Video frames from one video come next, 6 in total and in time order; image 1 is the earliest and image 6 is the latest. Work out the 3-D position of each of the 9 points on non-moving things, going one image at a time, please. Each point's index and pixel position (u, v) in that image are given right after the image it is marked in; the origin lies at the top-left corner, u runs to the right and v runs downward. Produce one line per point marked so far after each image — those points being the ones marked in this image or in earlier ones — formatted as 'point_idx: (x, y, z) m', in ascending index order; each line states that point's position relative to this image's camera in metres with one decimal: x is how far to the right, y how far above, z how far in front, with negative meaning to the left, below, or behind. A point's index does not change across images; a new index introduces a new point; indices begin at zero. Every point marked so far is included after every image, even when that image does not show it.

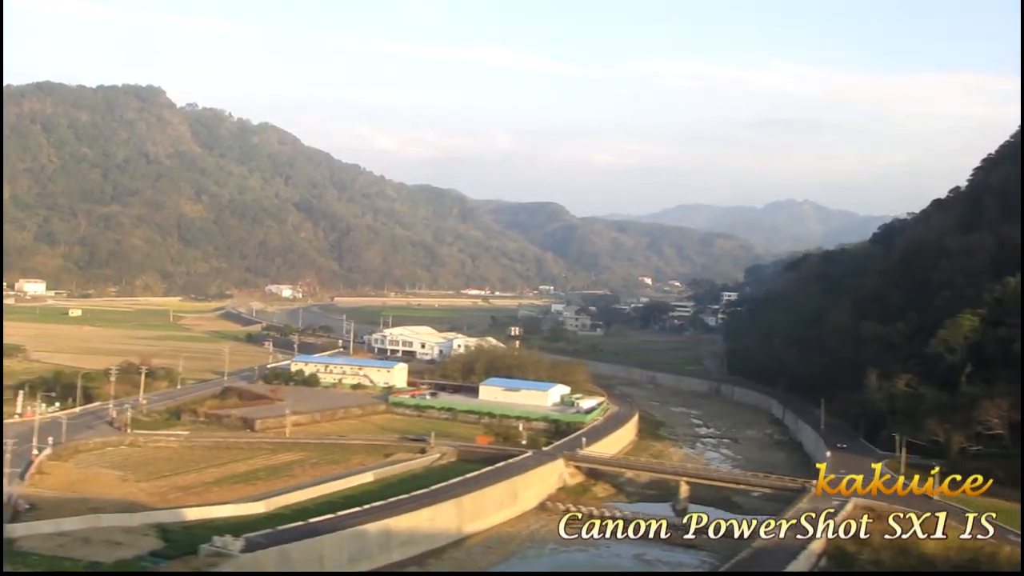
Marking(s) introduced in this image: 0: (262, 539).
0: (-3.4, -3.5, +16.6) m
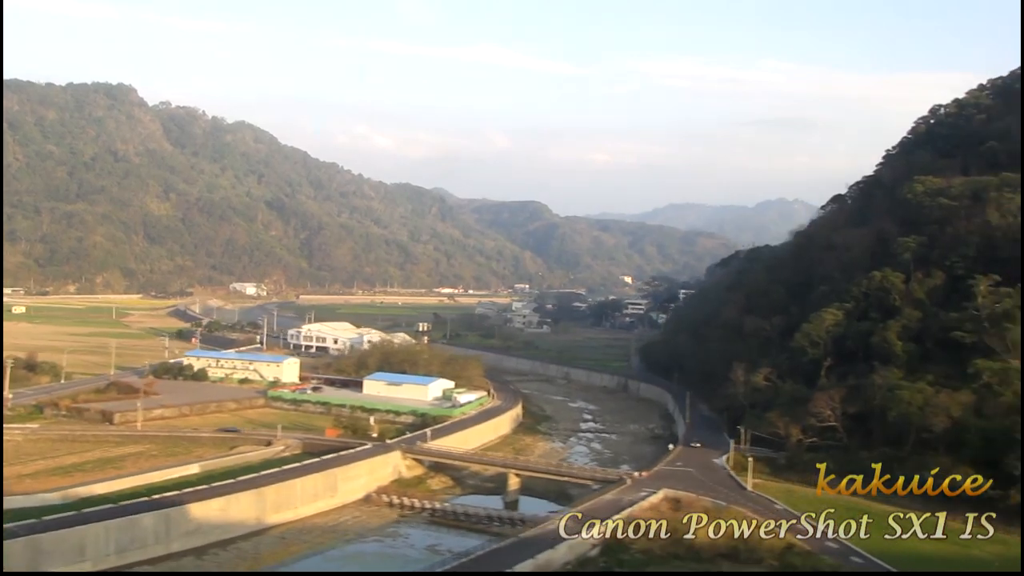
0: (-6.8, -3.3, +16.5) m
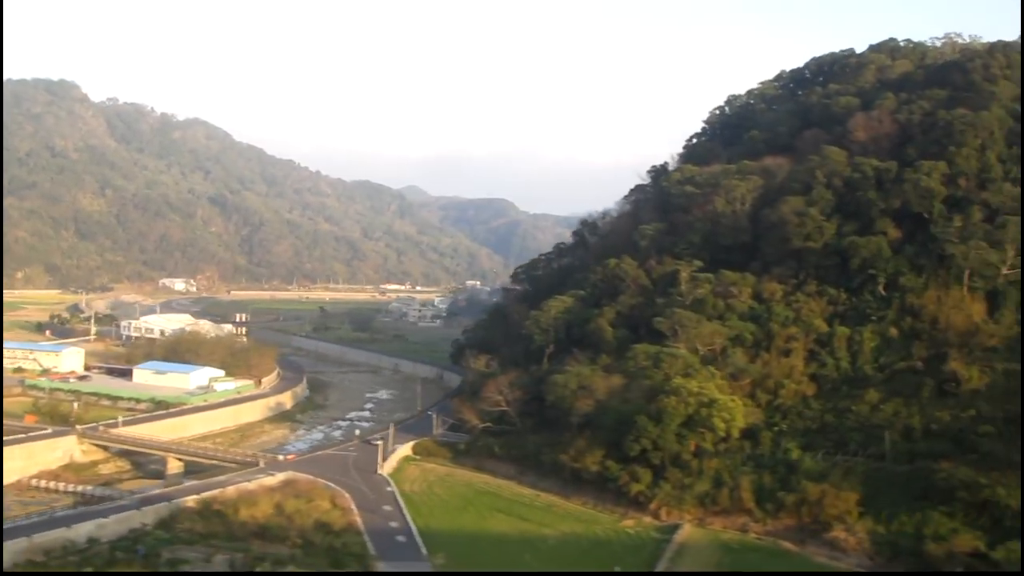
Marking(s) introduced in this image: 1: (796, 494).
0: (-13.6, -3.0, +16.3) m
1: (+4.5, -3.3, +19.1) m
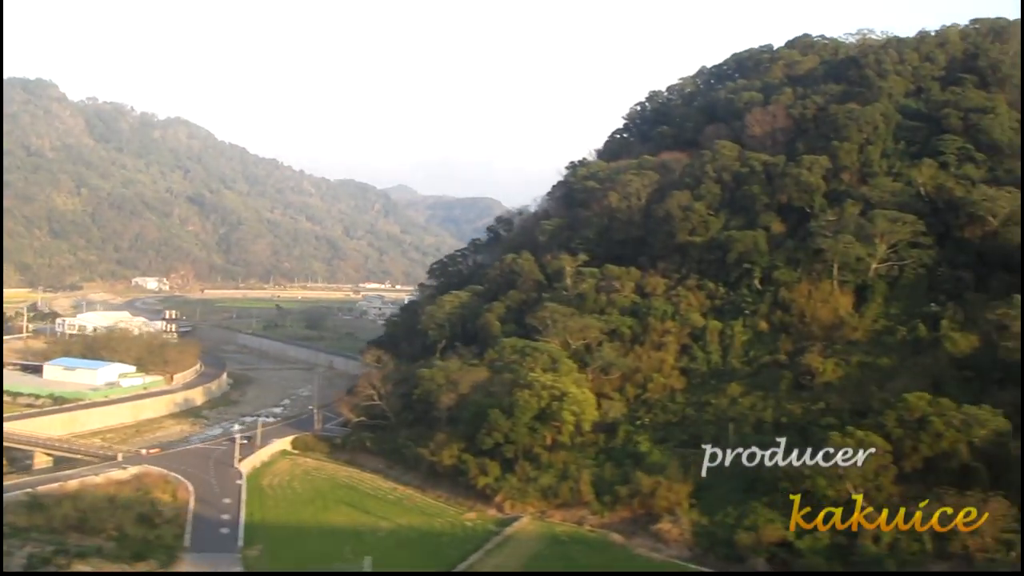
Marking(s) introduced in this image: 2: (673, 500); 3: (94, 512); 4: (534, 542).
0: (-16.2, -2.9, +16.2) m
1: (+1.9, -3.2, +19.1) m
2: (+2.5, -3.3, +18.6) m
3: (-6.1, -3.3, +17.8) m
4: (+0.3, -3.9, +18.2) m
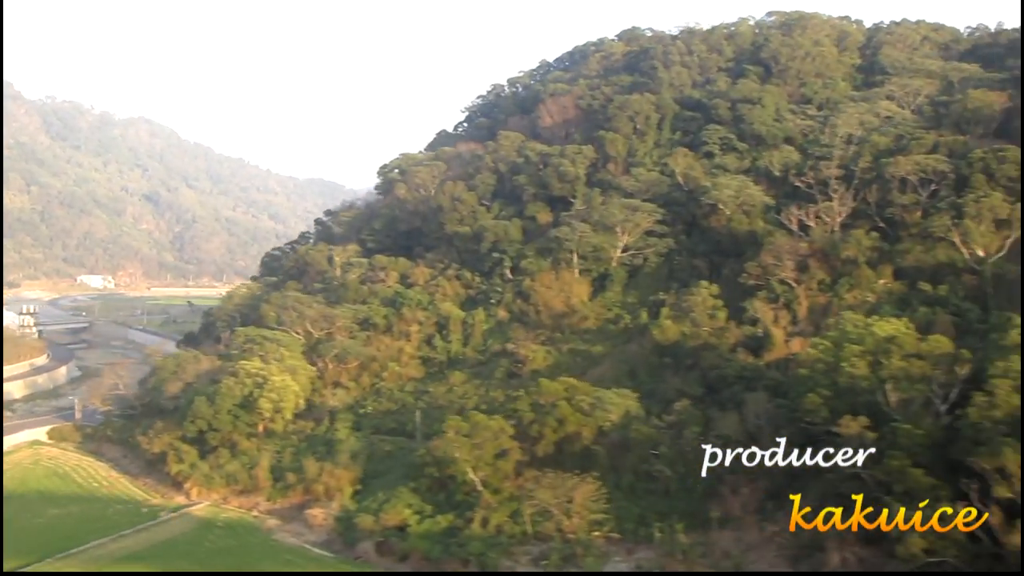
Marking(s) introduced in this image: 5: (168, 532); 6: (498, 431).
0: (-21.4, -2.7, +15.9) m
1: (-3.3, -2.9, +19.0) m
2: (-2.8, -3.0, +18.5) m
3: (-11.3, -3.1, +17.6) m
4: (-4.9, -3.6, +18.1) m
5: (-5.1, -3.6, +17.8) m
6: (-0.2, -2.0, +16.4) m
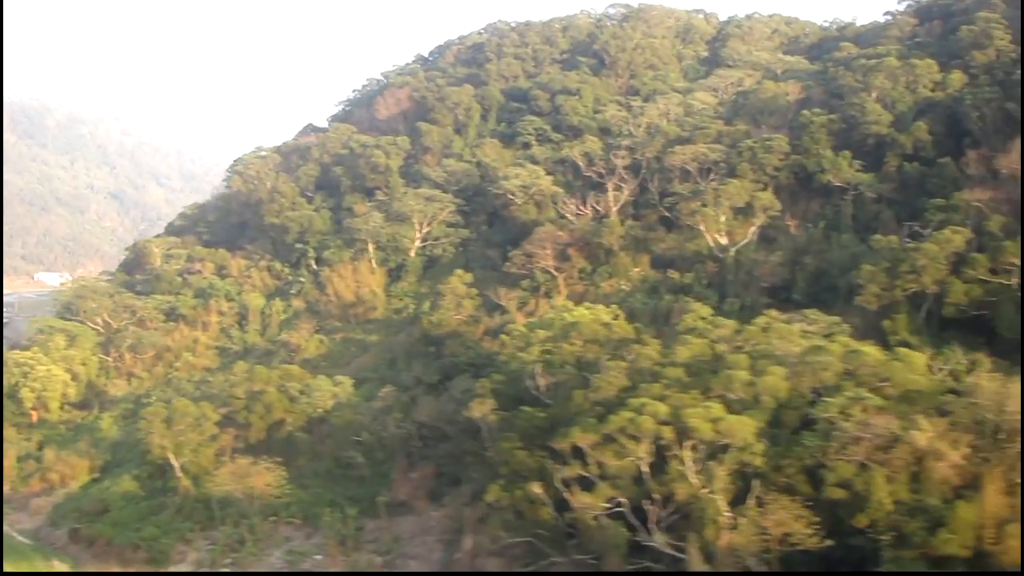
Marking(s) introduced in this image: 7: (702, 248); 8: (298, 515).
0: (-25.4, -2.5, +15.6) m
1: (-7.4, -2.7, +18.9) m
2: (-6.8, -2.8, +18.4) m
3: (-15.4, -2.9, +17.4) m
4: (-9.0, -3.4, +18.0) m
5: (-9.2, -3.4, +17.6) m
6: (-4.2, -1.8, +16.4) m
7: (+3.1, +0.7, +19.6) m
8: (-2.7, -2.9, +15.2) m
